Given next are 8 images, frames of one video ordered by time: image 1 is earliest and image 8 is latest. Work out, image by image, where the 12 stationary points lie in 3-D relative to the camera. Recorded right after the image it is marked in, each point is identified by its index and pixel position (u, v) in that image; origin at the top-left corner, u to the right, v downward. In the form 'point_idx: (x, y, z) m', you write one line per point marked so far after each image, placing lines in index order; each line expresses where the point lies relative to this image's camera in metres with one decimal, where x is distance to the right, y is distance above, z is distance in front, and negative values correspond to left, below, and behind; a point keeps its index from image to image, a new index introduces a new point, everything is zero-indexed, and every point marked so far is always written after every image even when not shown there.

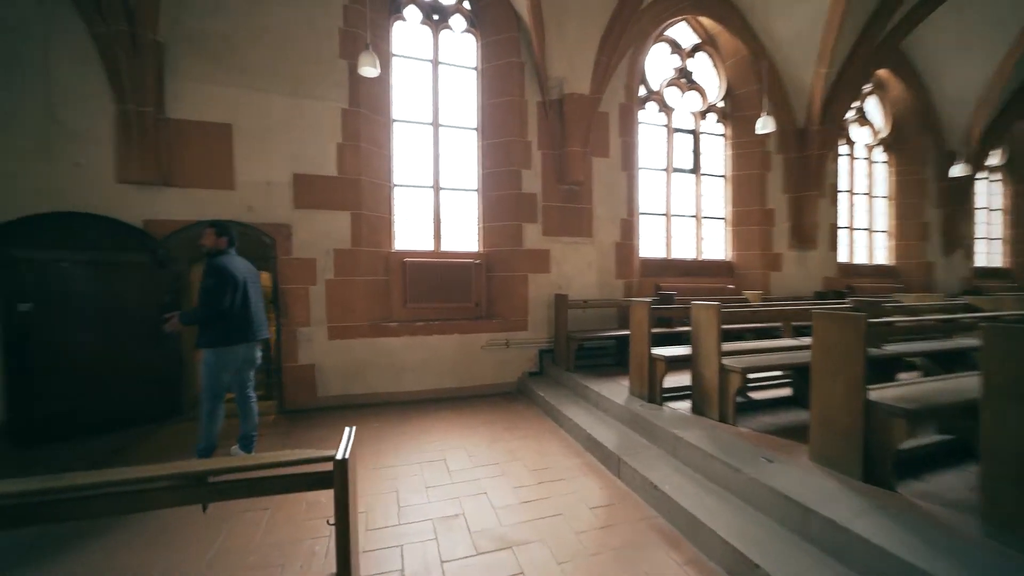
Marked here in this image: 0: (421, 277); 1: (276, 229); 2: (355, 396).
0: (-1.0, +0.1, +4.5) m
1: (-2.2, +0.6, +4.0) m
2: (-1.6, -1.1, +4.2) m
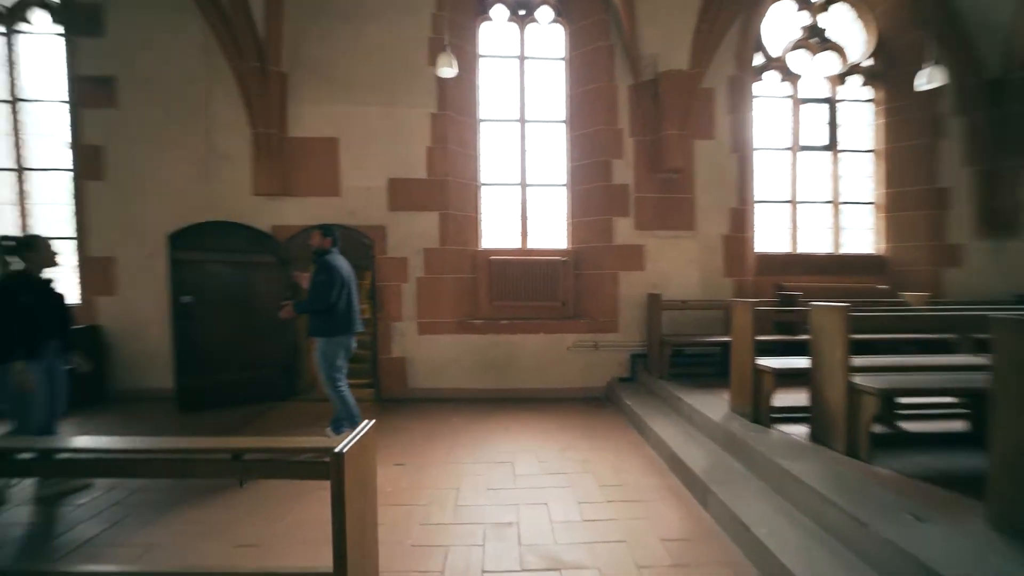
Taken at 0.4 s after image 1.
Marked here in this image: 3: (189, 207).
0: (-0.1, +0.1, +4.5) m
1: (-1.4, +0.6, +4.3) m
2: (-0.7, -1.1, +4.3) m
3: (-3.3, +0.8, +4.2) m
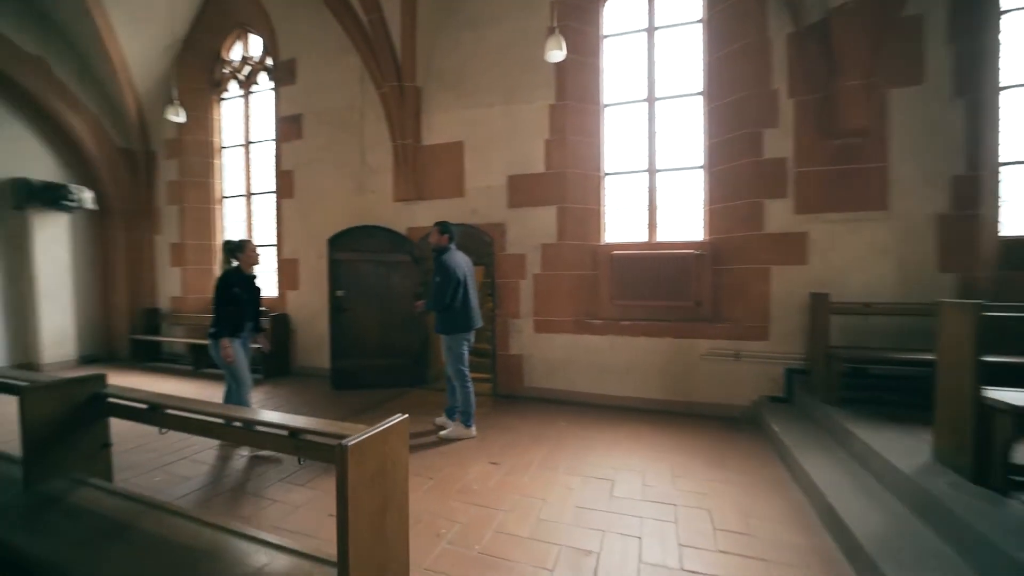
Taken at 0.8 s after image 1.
0: (+1.1, +0.2, +4.1) m
1: (-0.2, +0.6, +4.4) m
2: (+0.4, -1.0, +4.2) m
3: (-1.9, +0.9, +4.9) m
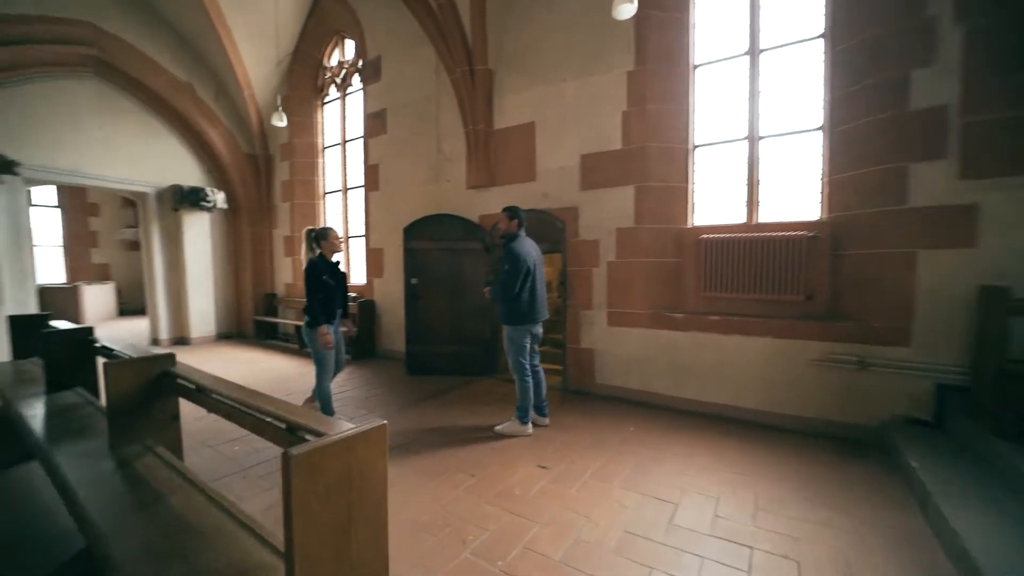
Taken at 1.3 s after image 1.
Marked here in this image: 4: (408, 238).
0: (+1.7, +0.3, +3.5) m
1: (+0.5, +0.7, +4.1) m
2: (+1.1, -0.9, +3.8) m
3: (-1.0, +1.0, +5.0) m
4: (-1.2, +0.6, +4.6) m
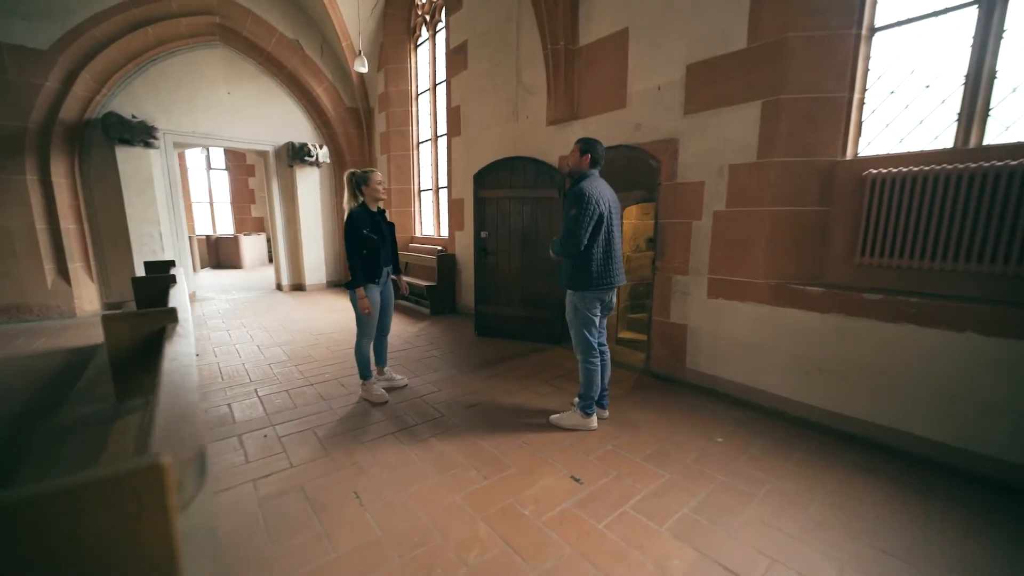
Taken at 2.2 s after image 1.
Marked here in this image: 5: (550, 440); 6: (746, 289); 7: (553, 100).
0: (+2.1, +0.5, +2.3) m
1: (+1.1, +1.1, +3.1) m
2: (+1.6, -0.7, +2.9) m
3: (-0.1, +1.5, +4.5) m
4: (-0.3, +1.0, +4.1) m
5: (+0.2, -0.8, +2.3) m
6: (+1.6, 0.0, +2.8) m
7: (+0.4, +1.7, +3.8) m
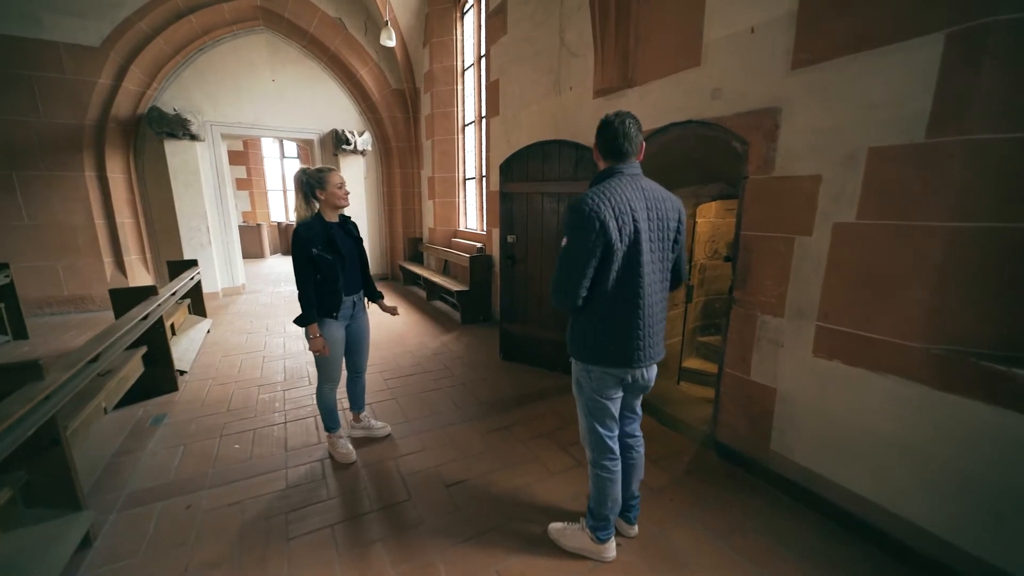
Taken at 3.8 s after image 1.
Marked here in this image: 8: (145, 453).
0: (+2.0, +0.2, +1.1) m
1: (+1.2, +0.8, +2.1) m
2: (+1.5, -0.9, +1.9) m
3: (+0.3, +1.4, +3.6) m
4: (-0.1, +0.9, +3.4) m
5: (+0.1, -1.1, +1.5) m
6: (+1.6, -0.3, +1.7) m
7: (+0.6, +1.6, +2.9) m
8: (-2.0, -0.9, +2.3) m
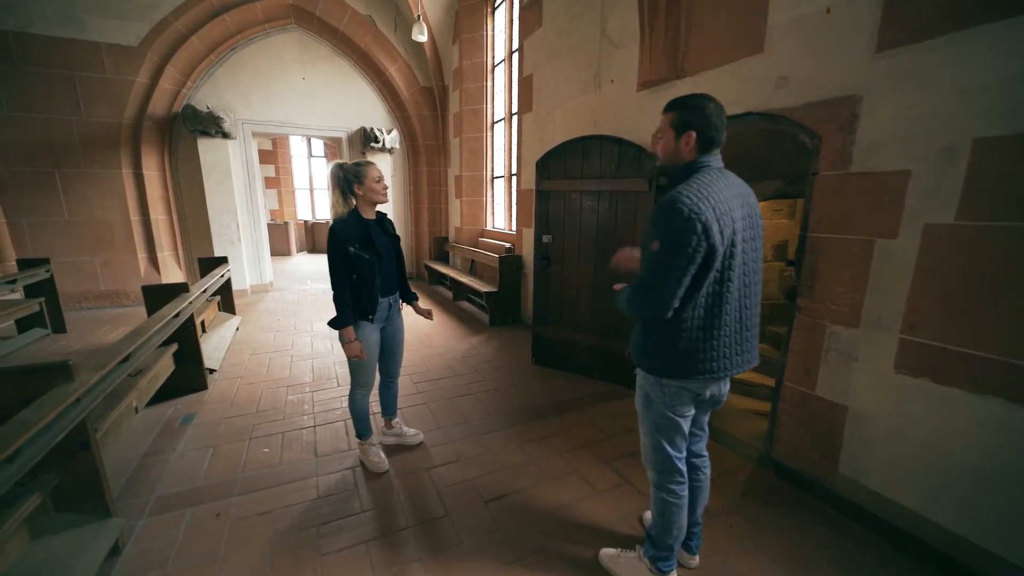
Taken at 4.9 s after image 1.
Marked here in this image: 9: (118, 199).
0: (+2.2, +0.1, +0.9) m
1: (+1.4, +0.8, +1.9) m
2: (+1.7, -1.0, +1.7) m
3: (+0.6, +1.4, +3.5) m
4: (+0.2, +0.9, +3.2) m
5: (+0.3, -1.1, +1.4) m
6: (+1.7, -0.3, +1.5) m
7: (+0.9, +1.5, +2.7) m
8: (-1.8, -0.9, +2.2) m
9: (-4.6, +1.1, +4.9) m
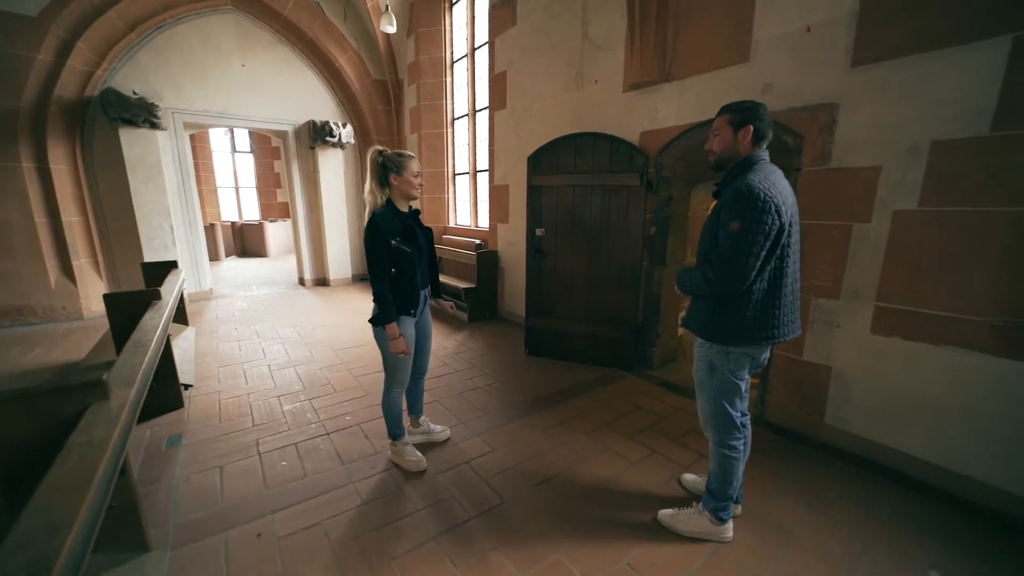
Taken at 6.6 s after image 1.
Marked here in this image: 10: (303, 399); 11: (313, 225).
0: (+2.5, +0.3, +1.3) m
1: (+1.6, +0.9, +2.2) m
2: (+2.0, -0.8, +2.0) m
3: (+0.4, +1.4, +3.6) m
4: (+0.2, +0.9, +3.3) m
5: (+0.6, -1.0, +1.5) m
6: (+2.0, -0.2, +1.9) m
7: (+0.9, +1.6, +2.9) m
8: (-1.6, -0.9, +2.0) m
9: (-4.9, +0.9, +4.1) m
10: (-1.4, -0.7, +2.8) m
11: (-2.9, +0.9, +6.1) m
